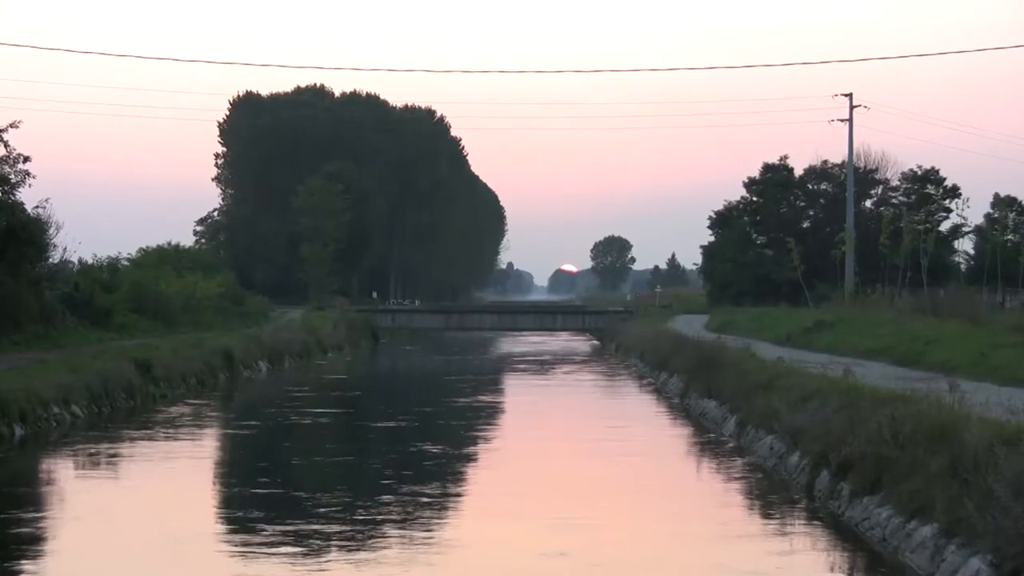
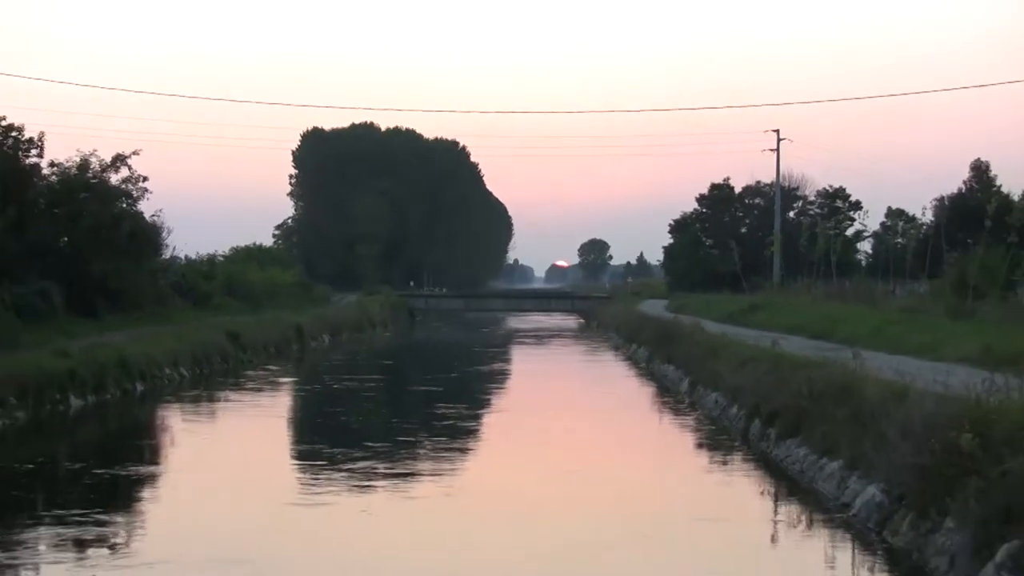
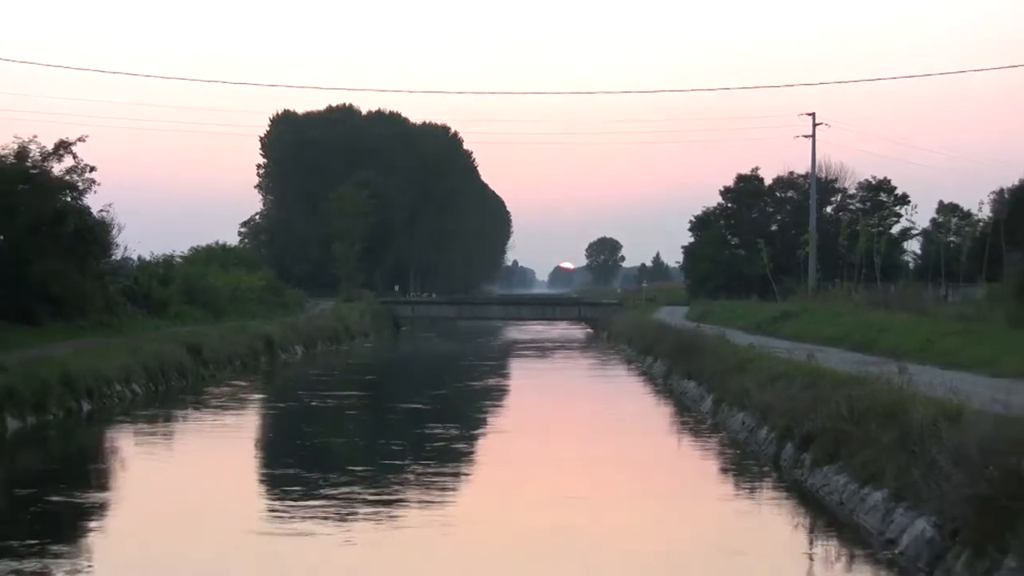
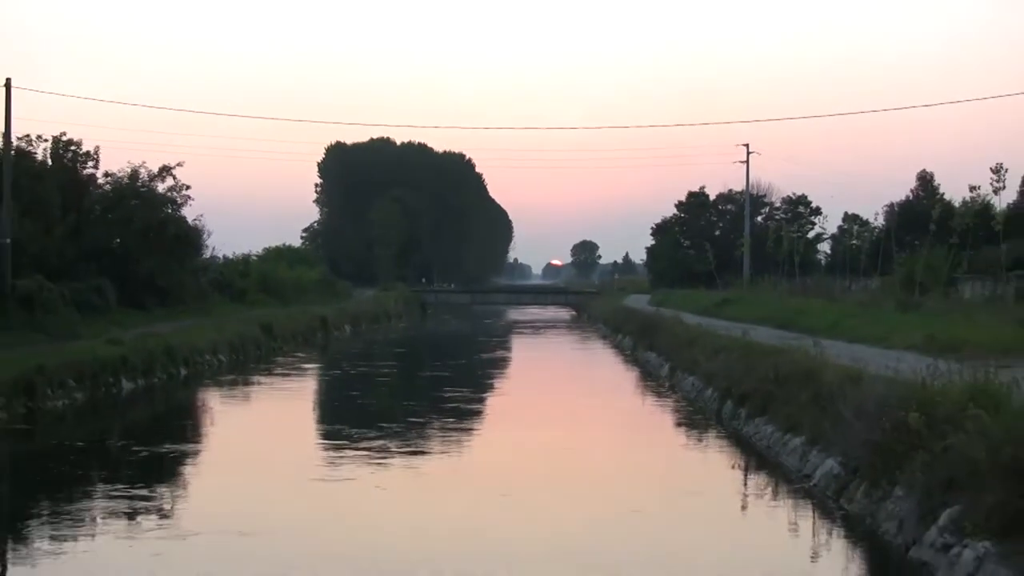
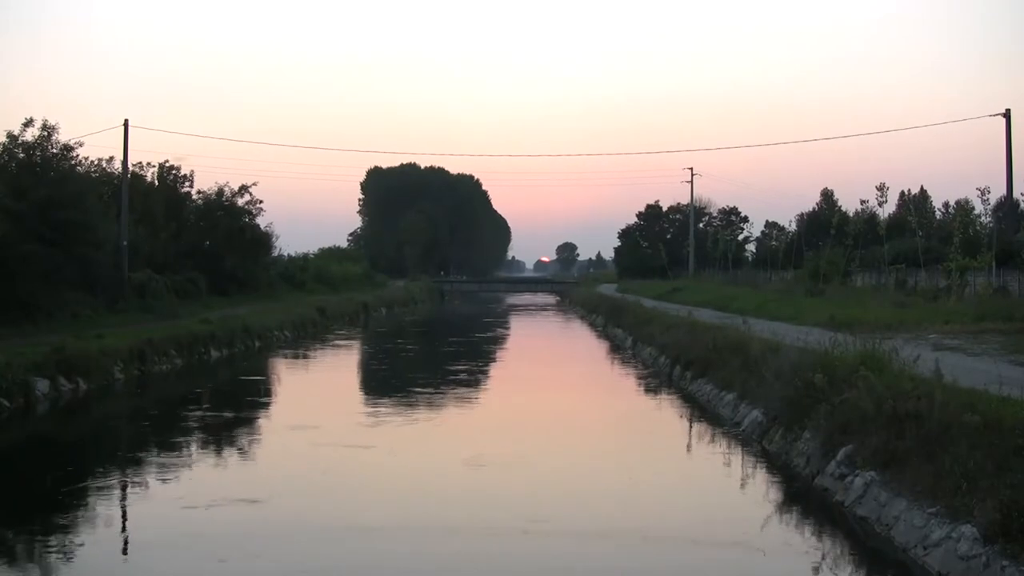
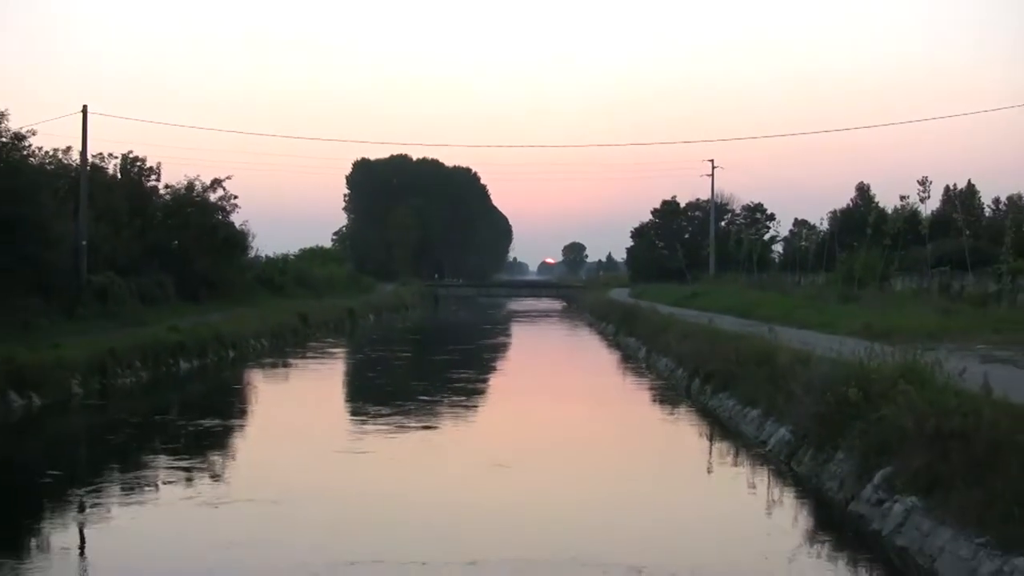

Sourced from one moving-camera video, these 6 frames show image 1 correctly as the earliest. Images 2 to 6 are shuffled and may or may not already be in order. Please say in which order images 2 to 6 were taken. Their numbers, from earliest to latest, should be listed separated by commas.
3, 2, 4, 6, 5
